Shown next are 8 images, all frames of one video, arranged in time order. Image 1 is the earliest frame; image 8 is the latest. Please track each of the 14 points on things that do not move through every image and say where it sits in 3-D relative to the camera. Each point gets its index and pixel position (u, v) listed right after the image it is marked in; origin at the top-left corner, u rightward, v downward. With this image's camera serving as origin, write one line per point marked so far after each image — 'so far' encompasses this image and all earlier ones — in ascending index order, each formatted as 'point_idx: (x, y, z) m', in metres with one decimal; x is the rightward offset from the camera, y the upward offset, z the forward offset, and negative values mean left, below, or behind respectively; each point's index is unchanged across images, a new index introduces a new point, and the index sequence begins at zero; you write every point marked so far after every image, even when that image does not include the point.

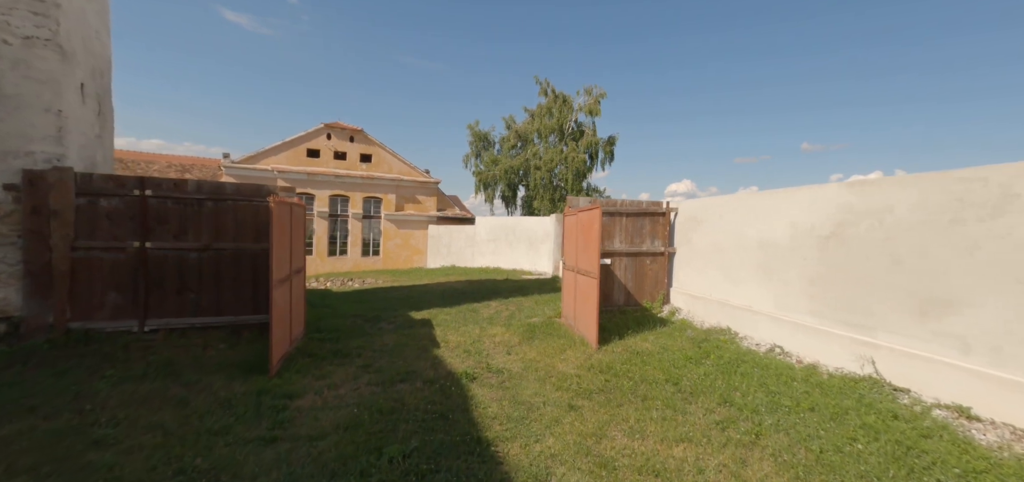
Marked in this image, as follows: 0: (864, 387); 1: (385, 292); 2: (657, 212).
0: (+3.4, -1.4, +4.0) m
1: (-3.5, -1.5, +11.9) m
2: (+2.7, +0.5, +8.0) m
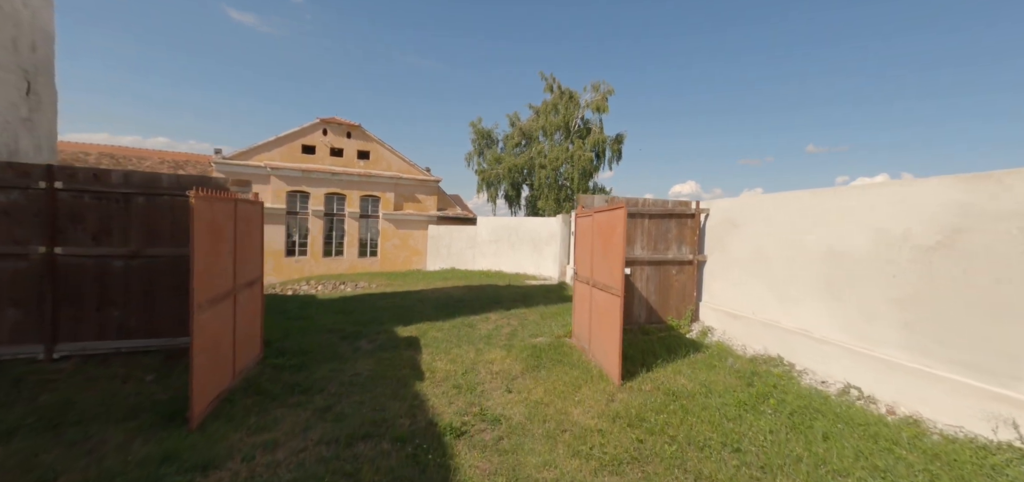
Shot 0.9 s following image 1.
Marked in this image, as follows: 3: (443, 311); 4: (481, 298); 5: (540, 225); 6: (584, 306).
0: (+3.4, -1.5, +2.8) m
1: (-3.5, -1.5, +10.8) m
2: (+2.8, +0.4, +6.8) m
3: (-1.4, -1.5, +8.8) m
4: (-0.8, -1.4, +10.7) m
5: (+1.3, +0.7, +17.9) m
6: (+1.0, -0.9, +5.8) m
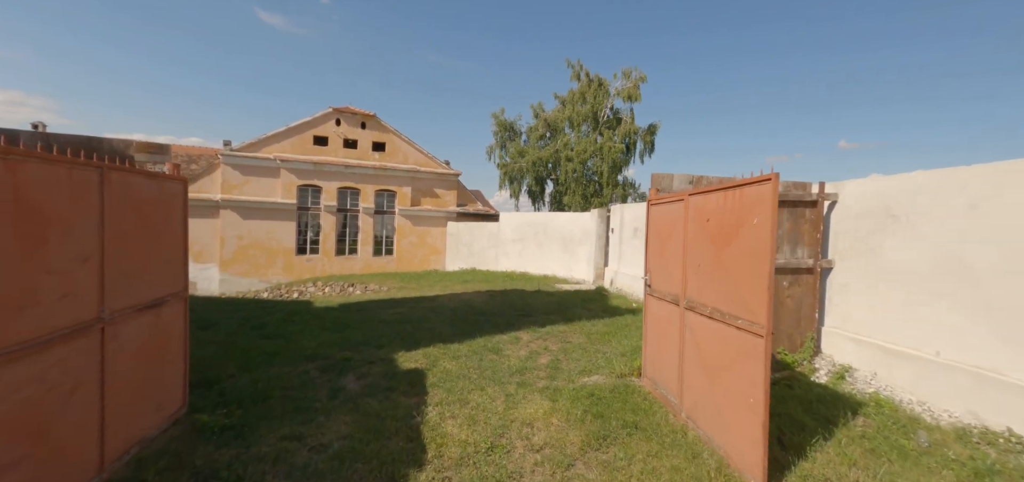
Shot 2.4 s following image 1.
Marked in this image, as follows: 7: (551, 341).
0: (+3.7, -1.5, +0.8) m
1: (-2.8, -1.5, +9.0) m
2: (+3.3, +0.5, +4.8) m
3: (-0.9, -1.4, +6.9) m
4: (-0.1, -1.4, +8.8) m
5: (+2.3, +0.7, +15.9) m
6: (+1.4, -0.9, +3.9) m
7: (+0.6, -1.4, +6.1) m
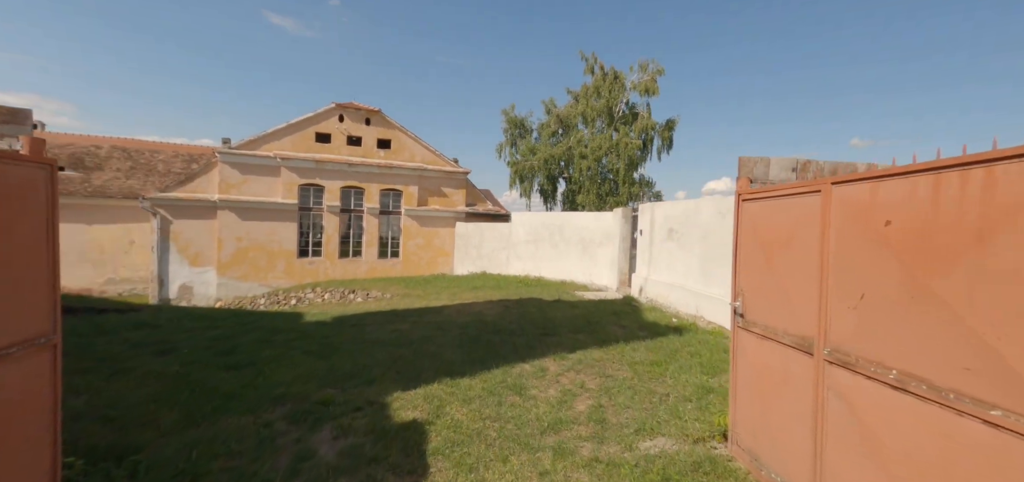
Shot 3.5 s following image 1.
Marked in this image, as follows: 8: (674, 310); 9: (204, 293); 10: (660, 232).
0: (+3.8, -1.6, -0.5) m
1: (-2.5, -1.5, +7.8) m
2: (+3.5, +0.4, +3.4) m
3: (-0.6, -1.5, +5.7) m
4: (+0.2, -1.5, +7.5) m
5: (+2.8, +0.6, +14.6) m
6: (+1.7, -1.0, +2.6) m
7: (+0.9, -1.5, +4.8) m
8: (+3.3, -1.4, +8.6) m
9: (-13.9, -2.4, +19.0) m
10: (+3.5, +0.2, +10.0) m
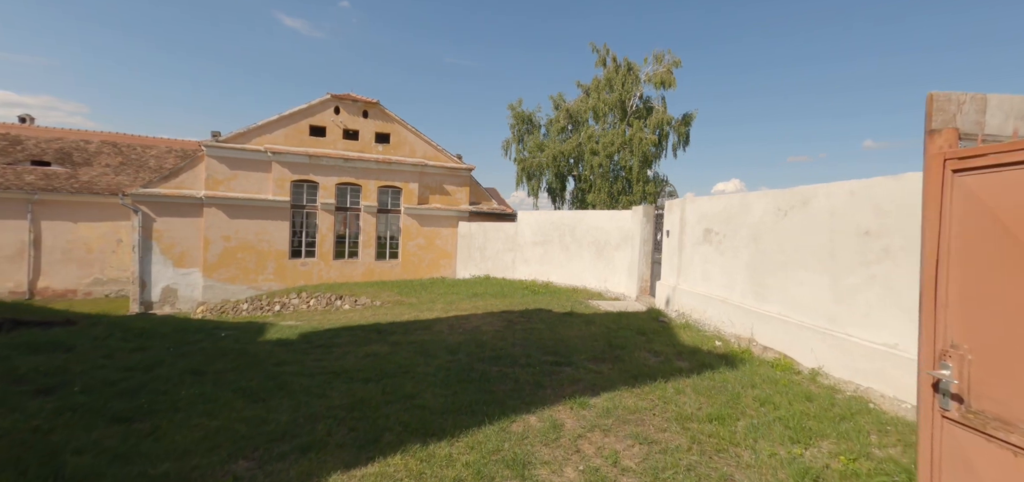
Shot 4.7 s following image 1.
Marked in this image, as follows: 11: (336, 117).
0: (+3.7, -1.6, -2.1) m
1: (-2.4, -1.6, +6.4) m
2: (+3.5, +0.3, +1.9) m
3: (-0.5, -1.5, +4.2) m
4: (+0.3, -1.5, +6.0) m
5: (+3.0, +0.6, +13.1) m
6: (+1.6, -1.0, +1.1) m
7: (+0.9, -1.6, +3.3) m
8: (+3.4, -1.5, +7.1) m
9: (-13.7, -2.3, +17.8) m
10: (+3.6, +0.1, +8.5) m
11: (-8.3, +5.9, +19.9) m
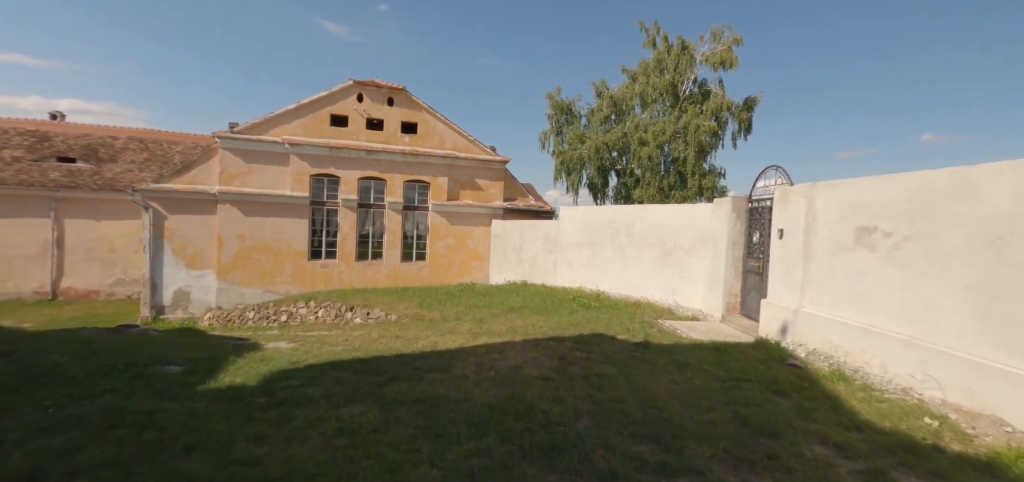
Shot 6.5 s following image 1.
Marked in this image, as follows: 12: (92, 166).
0: (+3.6, -1.7, -4.8) m
1: (-1.8, -1.6, +4.2) m
2: (+3.7, +0.3, -0.8) m
3: (-0.1, -1.6, +1.9) m
4: (+0.8, -1.6, +3.6) m
5: (+4.1, +0.6, +10.4) m
6: (+1.8, -1.0, -1.4) m
7: (+1.2, -1.6, +0.9) m
8: (+4.0, -1.5, +4.4) m
9: (-12.1, -2.3, +16.5) m
10: (+4.4, +0.1, +5.8) m
11: (-6.6, +5.9, +18.1) m
12: (-19.6, +3.5, +19.6) m
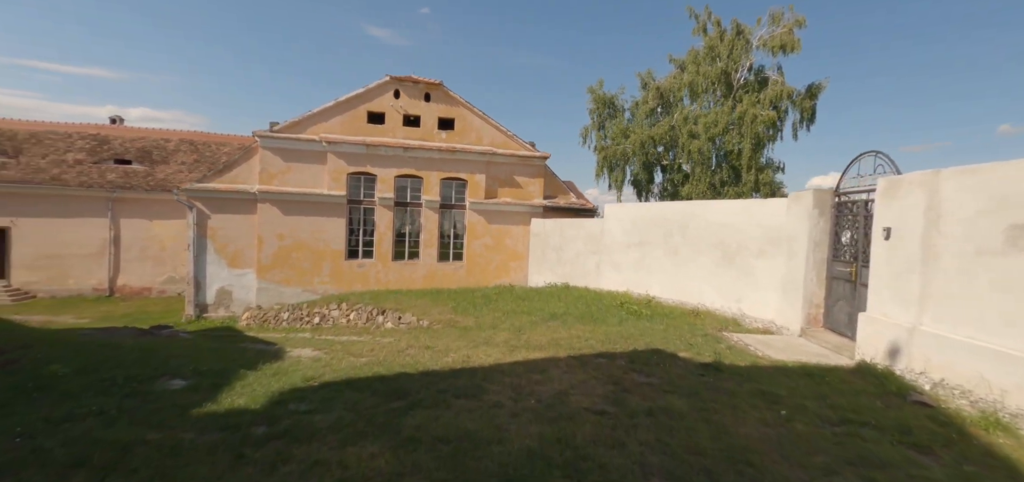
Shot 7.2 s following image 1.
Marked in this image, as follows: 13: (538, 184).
0: (+3.2, -1.7, -6.0) m
1: (-1.4, -1.6, +3.4) m
2: (+3.6, +0.2, -2.0) m
3: (0.0, -1.6, +1.0) m
4: (+1.2, -1.6, +2.7) m
5: (+5.0, +0.5, +9.1) m
6: (+1.7, -1.1, -2.5) m
7: (+1.3, -1.6, -0.1) m
8: (+4.4, -1.6, +3.2) m
9: (-10.6, -2.3, +16.6) m
10: (+4.9, +0.1, +4.5) m
11: (-4.9, +5.9, +17.7) m
12: (-17.7, +3.5, +20.4) m
13: (+1.2, +2.6, +18.8) m
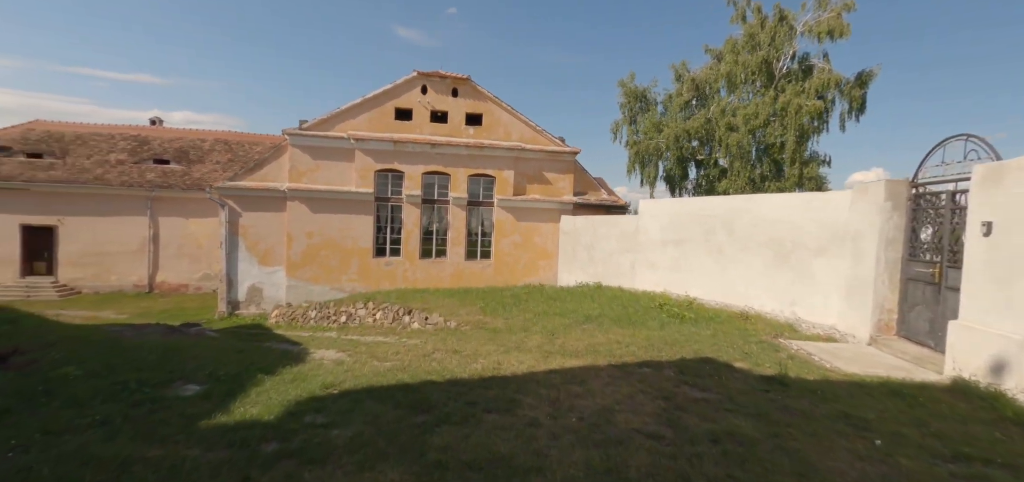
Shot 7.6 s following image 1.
0: (+2.9, -1.7, -6.7) m
1: (-1.1, -1.6, +3.0) m
2: (+3.6, +0.3, -2.8) m
3: (+0.2, -1.6, +0.5) m
4: (+1.4, -1.5, +2.1) m
5: (+5.6, +0.6, +8.2) m
6: (+1.6, -1.1, -3.1) m
7: (+1.3, -1.6, -0.7) m
8: (+4.7, -1.5, +2.4) m
9: (-9.4, -2.2, +16.7) m
10: (+5.2, +0.1, +3.6) m
11: (-3.7, +6.0, +17.5) m
12: (-16.3, +3.7, +20.9) m
13: (+2.4, +2.6, +18.2) m
